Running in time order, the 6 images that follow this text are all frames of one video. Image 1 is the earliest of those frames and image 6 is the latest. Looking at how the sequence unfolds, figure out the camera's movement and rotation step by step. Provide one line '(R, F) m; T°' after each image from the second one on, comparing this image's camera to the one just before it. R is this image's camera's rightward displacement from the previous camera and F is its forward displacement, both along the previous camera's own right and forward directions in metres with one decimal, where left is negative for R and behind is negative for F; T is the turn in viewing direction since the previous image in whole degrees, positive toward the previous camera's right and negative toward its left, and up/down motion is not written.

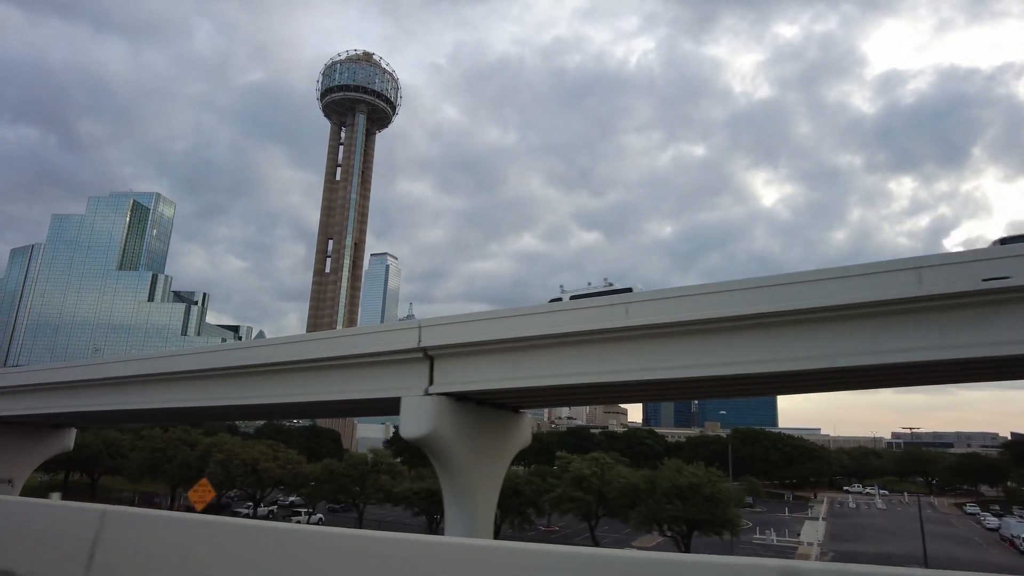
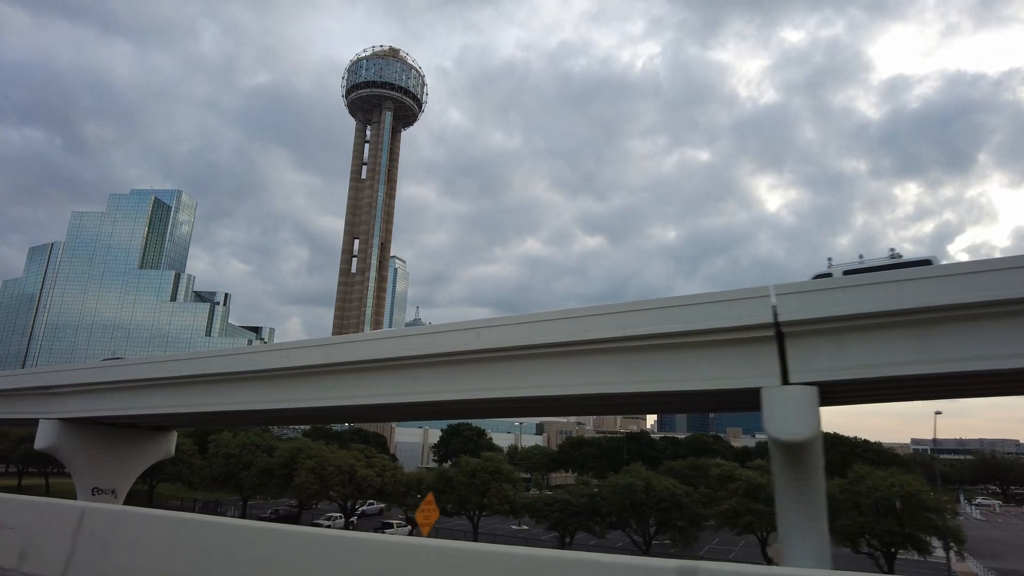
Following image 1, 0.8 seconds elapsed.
(-6.4, +3.5) m; 0°
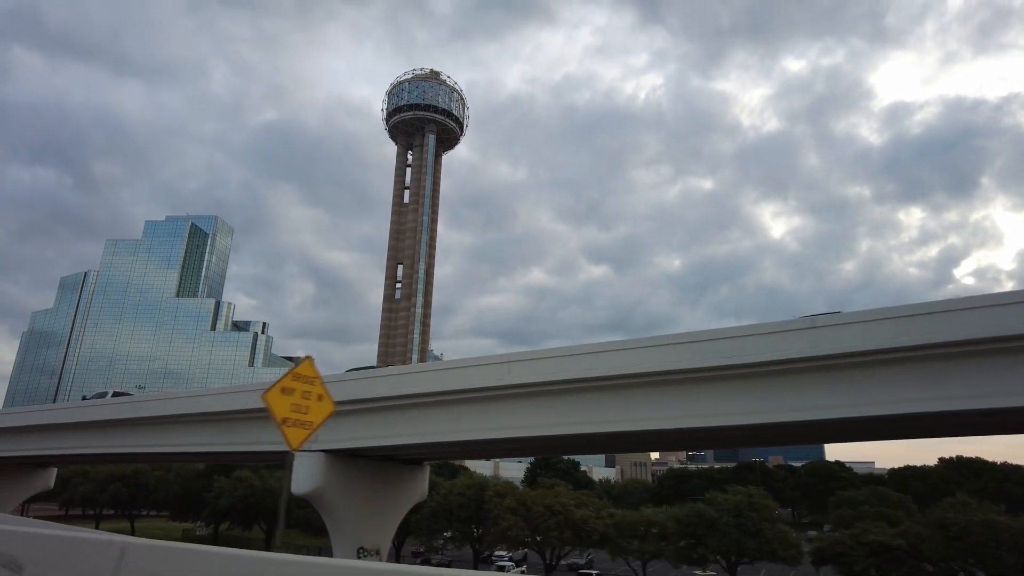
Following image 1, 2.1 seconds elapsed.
(-10.3, +5.5) m; 0°
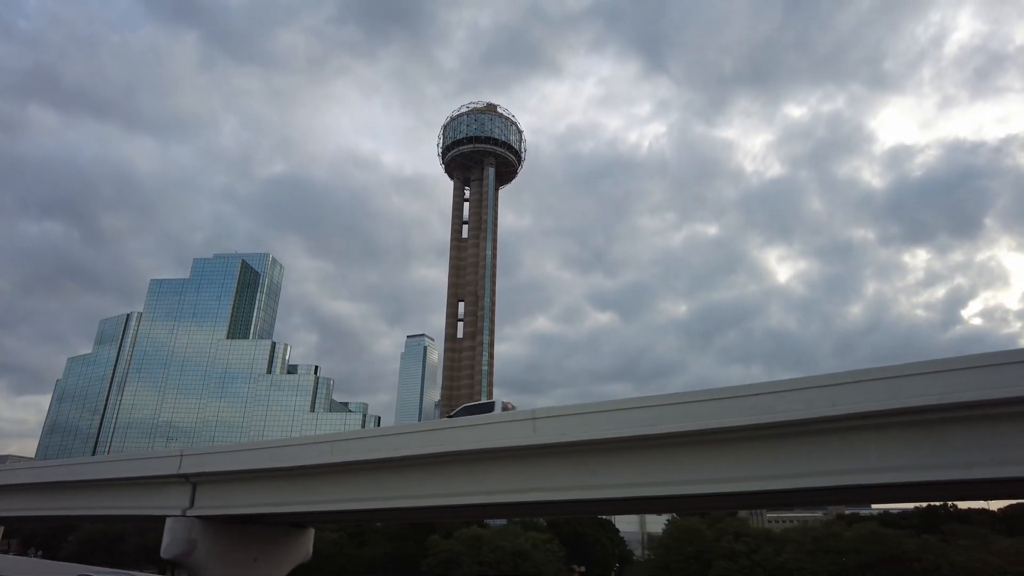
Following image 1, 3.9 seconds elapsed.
(-14.1, +8.2) m; 0°
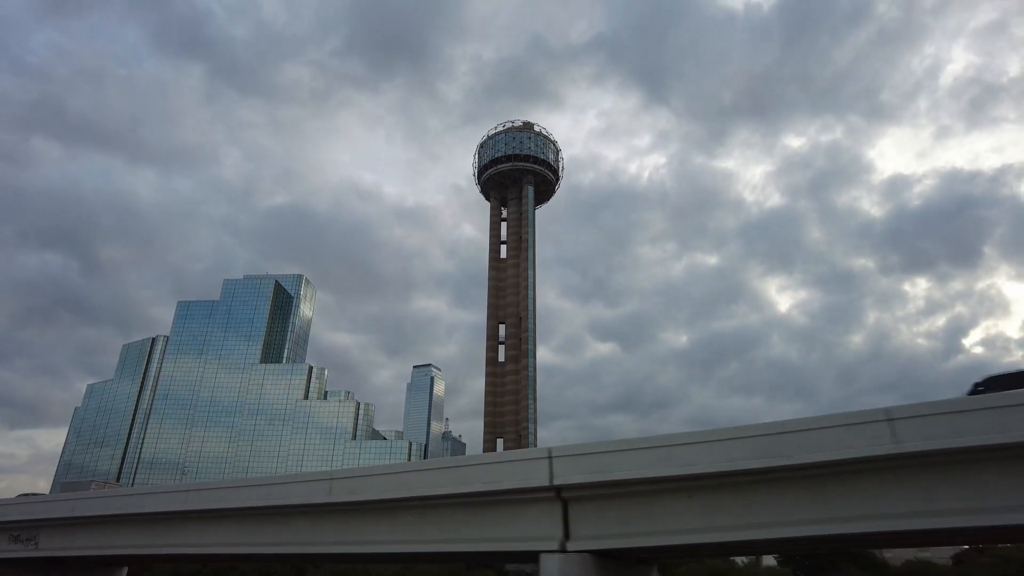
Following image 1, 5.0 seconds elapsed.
(-9.2, +5.3) m; 0°
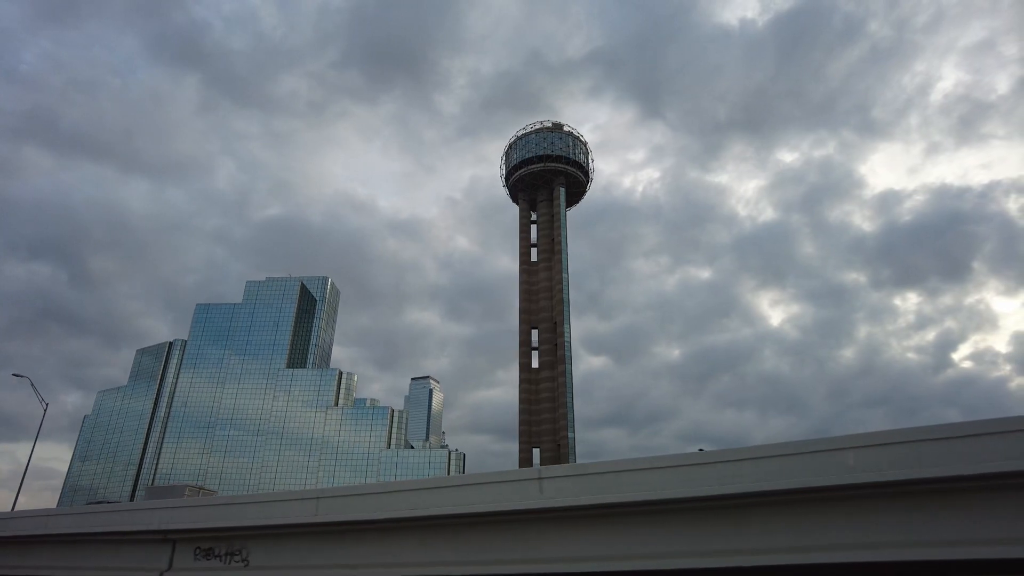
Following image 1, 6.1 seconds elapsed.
(-8.4, +4.7) m; +1°
